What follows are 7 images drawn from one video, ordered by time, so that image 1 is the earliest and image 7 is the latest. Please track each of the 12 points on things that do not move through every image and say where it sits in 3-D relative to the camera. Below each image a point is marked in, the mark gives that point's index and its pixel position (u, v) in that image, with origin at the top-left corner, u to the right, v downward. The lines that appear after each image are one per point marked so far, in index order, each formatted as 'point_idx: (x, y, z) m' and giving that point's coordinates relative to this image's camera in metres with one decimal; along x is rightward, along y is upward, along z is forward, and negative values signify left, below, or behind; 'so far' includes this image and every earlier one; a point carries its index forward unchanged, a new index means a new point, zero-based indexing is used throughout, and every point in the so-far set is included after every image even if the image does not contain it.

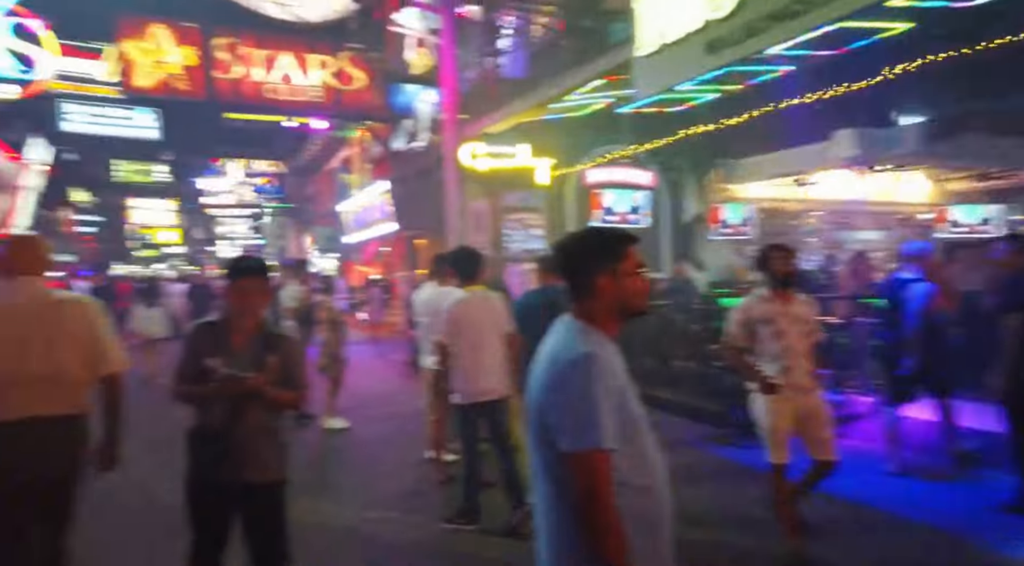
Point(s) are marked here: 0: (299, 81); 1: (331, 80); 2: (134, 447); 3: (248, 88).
0: (-5.3, +5.2, +20.5) m
1: (-4.3, +5.1, +19.2) m
2: (-4.0, -1.7, +8.4) m
3: (-6.6, +5.2, +20.6) m
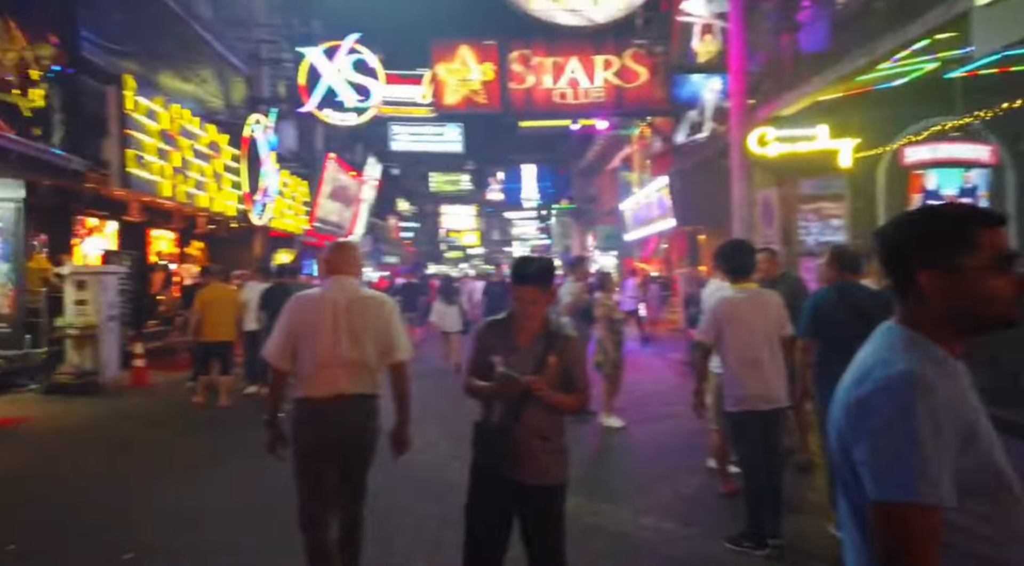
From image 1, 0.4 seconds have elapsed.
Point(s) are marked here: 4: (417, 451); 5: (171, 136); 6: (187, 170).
0: (+2.1, +5.2, +20.9) m
1: (+2.6, +5.1, +19.4) m
2: (-0.9, -1.7, +9.2) m
3: (+0.9, +5.2, +21.5) m
4: (-0.9, -1.7, +8.1) m
5: (-6.3, +2.7, +14.9) m
6: (-6.3, +2.2, +15.8) m
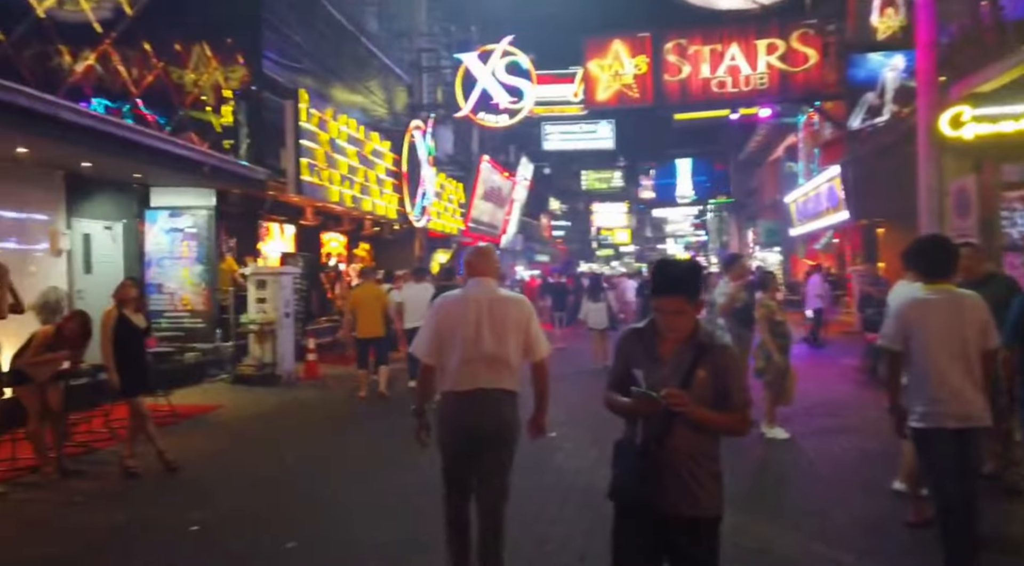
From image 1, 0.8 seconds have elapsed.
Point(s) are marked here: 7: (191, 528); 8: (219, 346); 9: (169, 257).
0: (+6.0, +5.3, +20.0) m
1: (+6.1, +5.1, +18.4) m
2: (+0.9, -1.7, +9.0) m
3: (+4.9, +5.2, +20.8) m
4: (+0.6, -1.7, +8.0) m
5: (-3.4, +2.7, +15.7) m
6: (-3.3, +2.2, +16.6) m
7: (-2.3, -1.8, +5.8) m
8: (-5.0, -1.1, +13.7) m
9: (-5.9, +0.4, +13.9) m
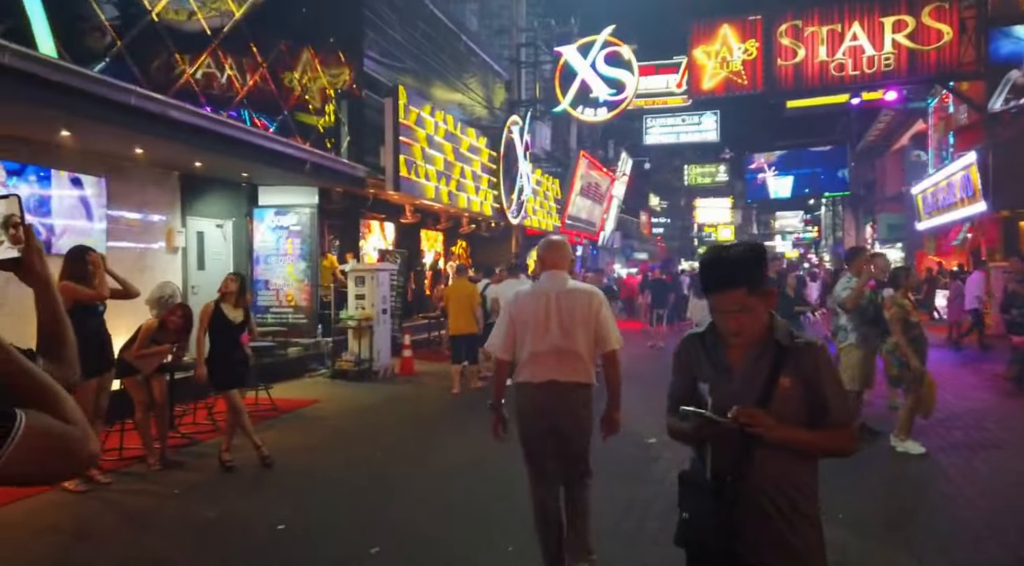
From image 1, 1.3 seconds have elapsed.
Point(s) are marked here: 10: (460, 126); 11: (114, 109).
0: (+8.4, +5.3, +18.8) m
1: (+8.3, +5.1, +17.2) m
2: (+1.9, -1.7, +8.6) m
3: (+7.4, +5.2, +19.7) m
4: (+1.5, -1.7, +7.6) m
5: (-1.5, +2.8, +15.7) m
6: (-1.2, +2.3, +16.6) m
7: (-1.6, -1.7, +5.7) m
8: (-3.3, -1.0, +14.0) m
9: (-4.2, +0.5, +14.2) m
10: (-1.2, +3.4, +17.3) m
11: (-4.2, +1.8, +8.5) m
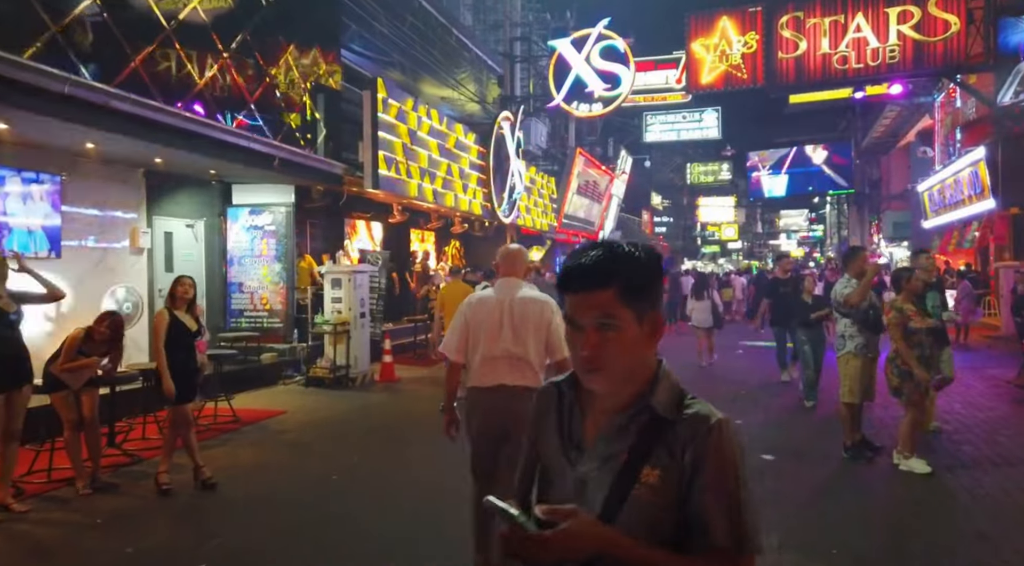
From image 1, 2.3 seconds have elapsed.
0: (+8.2, +5.3, +18.1) m
1: (+8.1, +5.1, +16.5) m
2: (+1.6, -1.7, +7.9) m
3: (+7.1, +5.2, +19.0) m
4: (+1.2, -1.7, +7.0) m
5: (-1.7, +2.7, +15.1) m
6: (-1.5, +2.2, +15.9) m
7: (-1.9, -1.8, +5.1) m
8: (-3.6, -1.1, +13.3) m
9: (-4.4, +0.5, +13.6) m
10: (-1.4, +3.4, +16.6) m
11: (-4.5, +1.8, +7.9) m
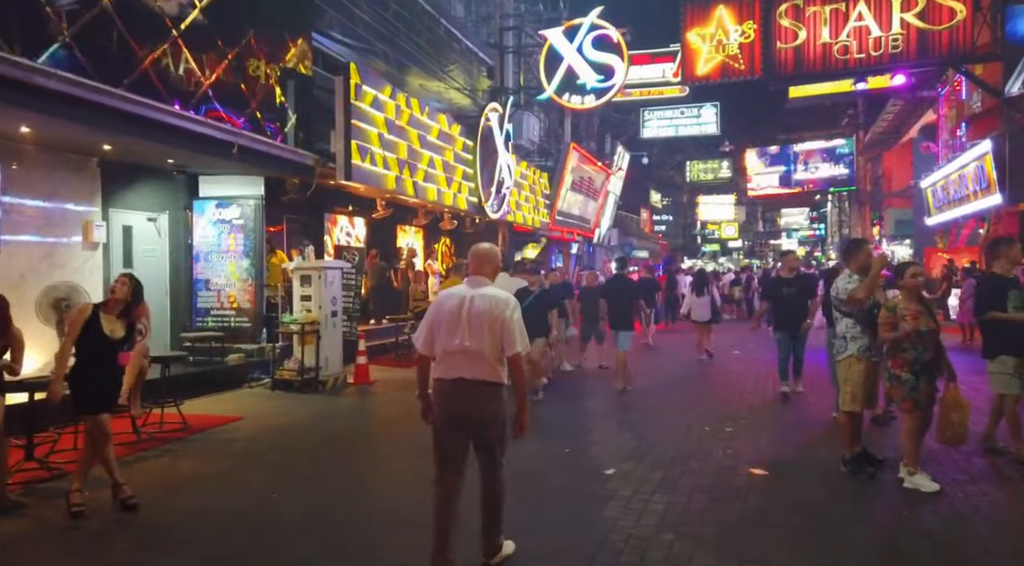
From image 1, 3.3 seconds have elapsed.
0: (+7.9, +5.3, +17.4) m
1: (+7.8, +5.1, +15.8) m
2: (+1.3, -1.7, +7.2) m
3: (+6.9, +5.3, +18.3) m
4: (+0.9, -1.7, +6.2) m
5: (-2.0, +2.8, +14.3) m
6: (-1.8, +2.3, +15.2) m
7: (-2.3, -1.7, +4.4) m
8: (-3.9, -1.0, +12.6) m
9: (-4.7, +0.5, +12.9) m
10: (-1.7, +3.4, +15.9) m
11: (-4.8, +1.8, +7.2) m
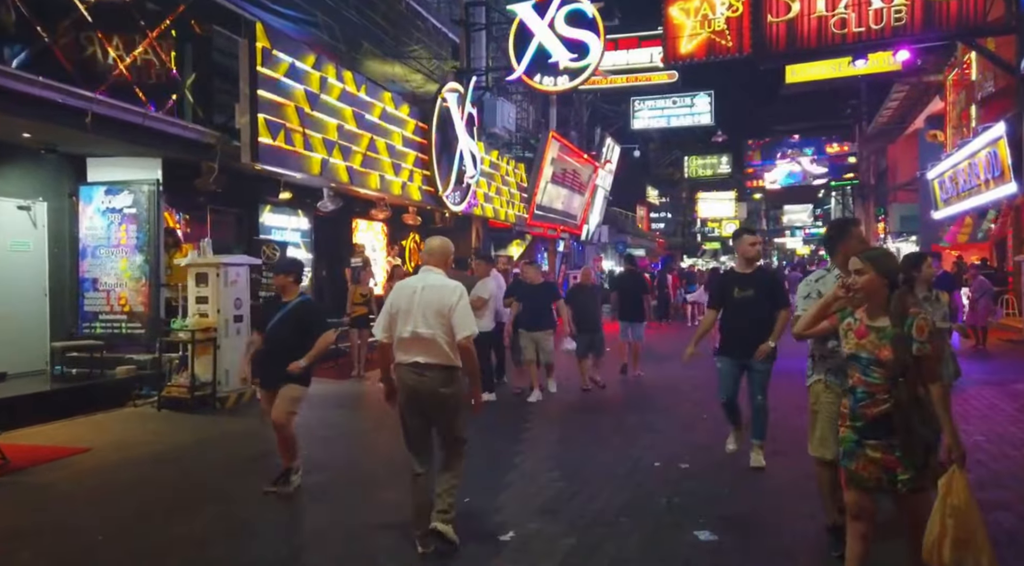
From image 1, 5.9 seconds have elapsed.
0: (+7.0, +5.4, +15.5) m
1: (+7.0, +5.2, +13.9) m
2: (+0.4, -1.6, +5.4) m
3: (+6.0, +5.3, +16.4) m
4: (0.0, -1.7, +4.4) m
5: (-2.9, +2.8, +12.5) m
6: (-2.6, +2.3, +13.4) m
7: (-3.2, -1.7, +2.6) m
8: (-4.7, -1.0, +10.8) m
9: (-5.6, +0.5, +11.1) m
10: (-2.5, +3.4, +14.1) m
11: (-5.7, +1.8, +5.4) m
